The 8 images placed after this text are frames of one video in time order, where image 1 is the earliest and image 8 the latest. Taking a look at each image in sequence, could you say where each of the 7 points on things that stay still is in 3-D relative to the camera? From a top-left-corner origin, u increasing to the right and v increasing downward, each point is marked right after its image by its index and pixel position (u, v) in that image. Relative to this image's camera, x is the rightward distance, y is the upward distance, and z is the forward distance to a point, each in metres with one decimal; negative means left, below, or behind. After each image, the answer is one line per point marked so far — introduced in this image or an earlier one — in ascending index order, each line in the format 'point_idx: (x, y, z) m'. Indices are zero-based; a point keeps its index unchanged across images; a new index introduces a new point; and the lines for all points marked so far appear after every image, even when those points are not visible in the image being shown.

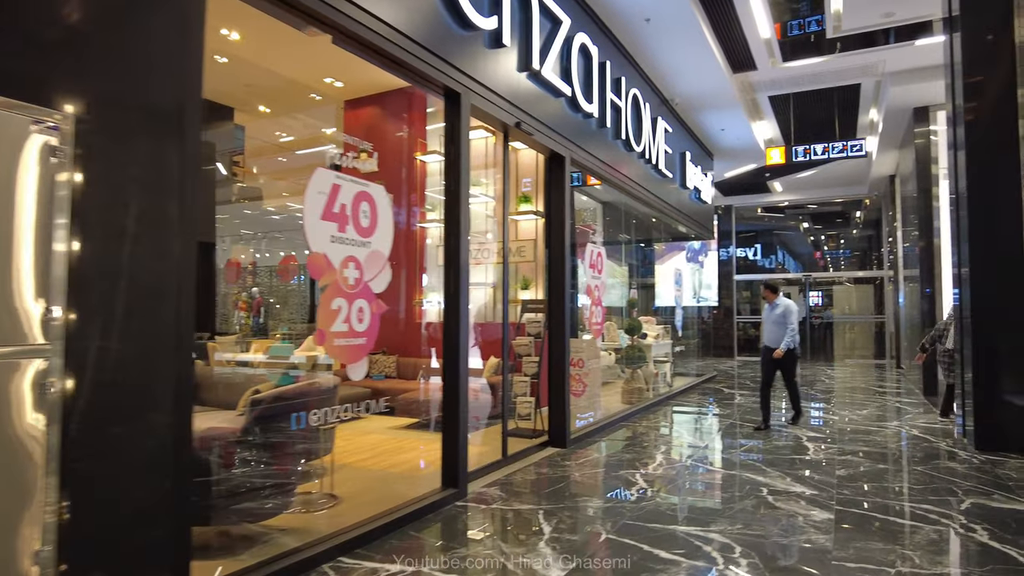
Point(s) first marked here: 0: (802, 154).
0: (+3.3, +1.5, +7.3) m
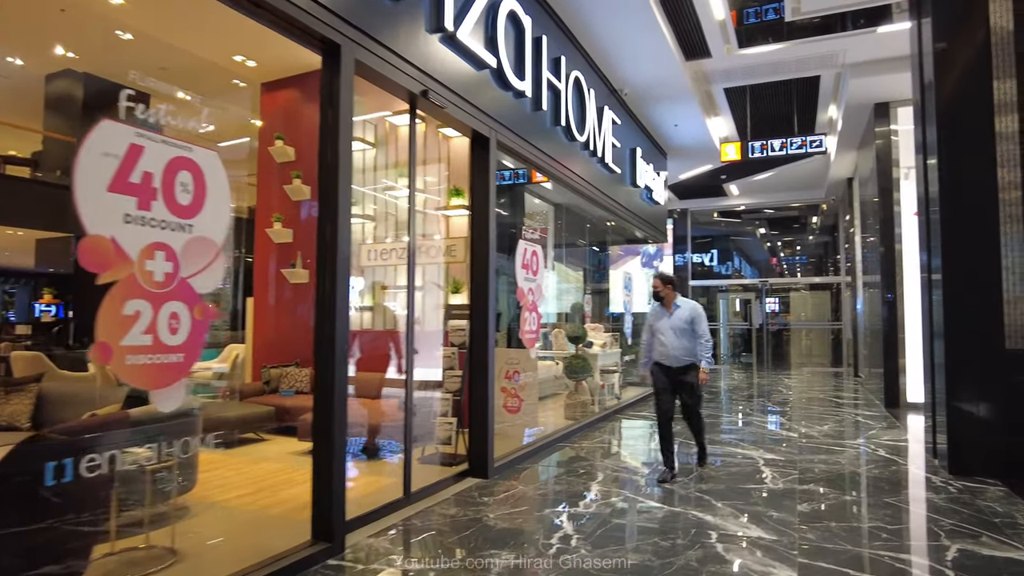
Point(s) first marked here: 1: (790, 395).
0: (+2.6, +1.5, +6.9) m
1: (+3.7, -1.4, +8.6) m
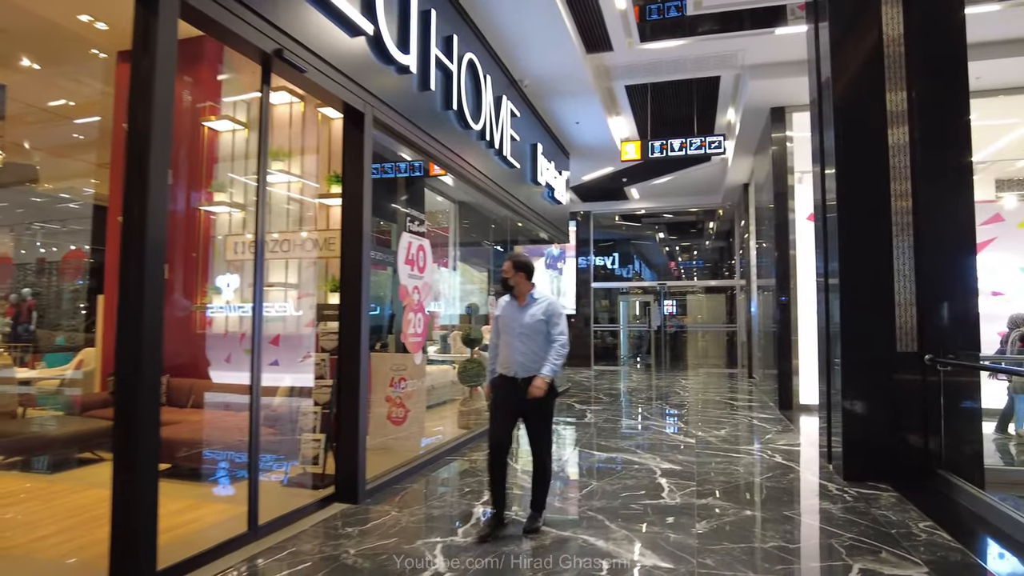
0: (+1.5, +1.5, +6.8) m
1: (+2.3, -1.4, +8.6) m
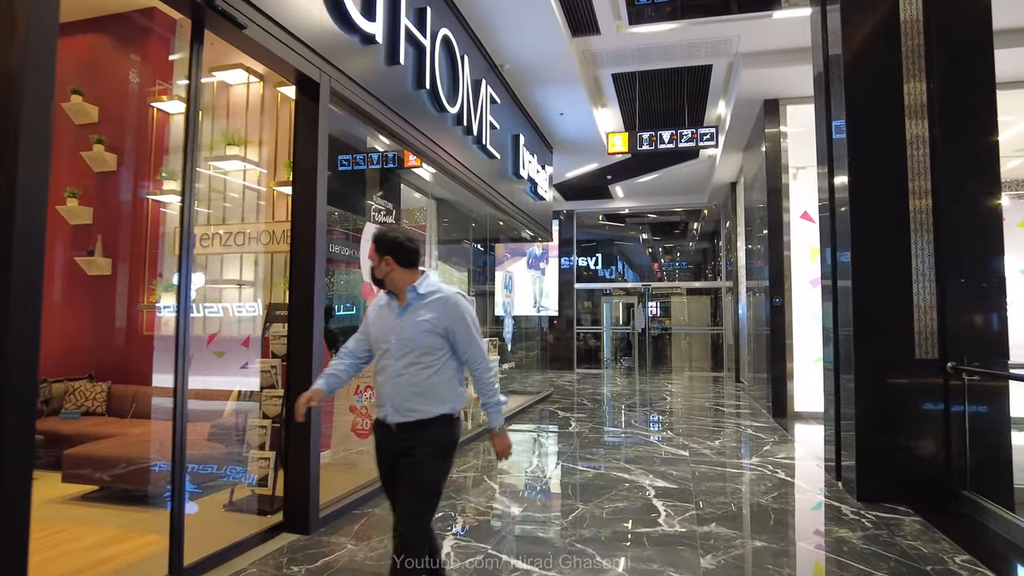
0: (+1.3, +1.4, +6.4) m
1: (+2.1, -1.5, +8.3) m
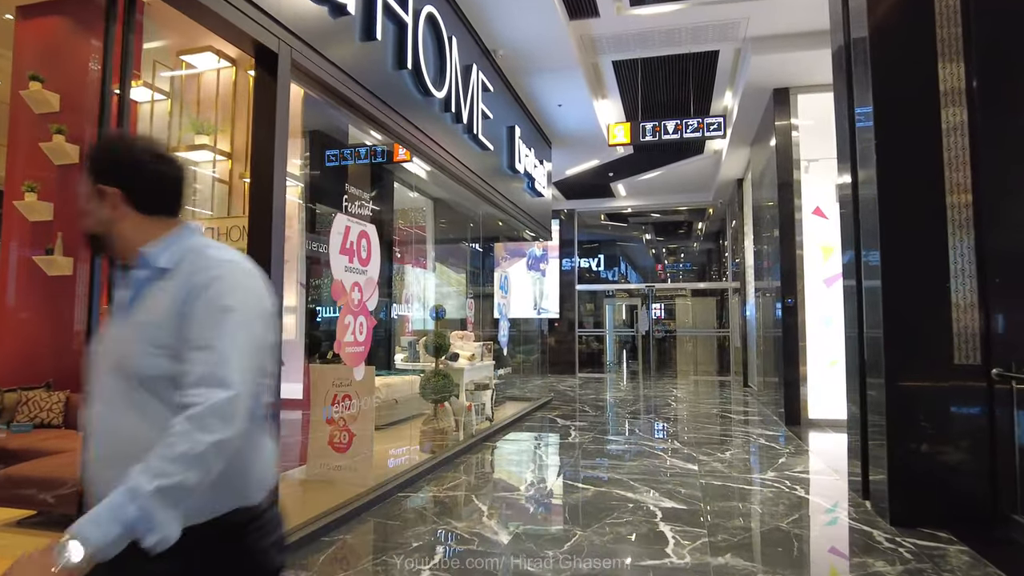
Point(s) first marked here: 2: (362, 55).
0: (+1.3, +1.4, +6.1) m
1: (+2.1, -1.5, +7.9) m
2: (-0.8, +1.2, +3.5) m
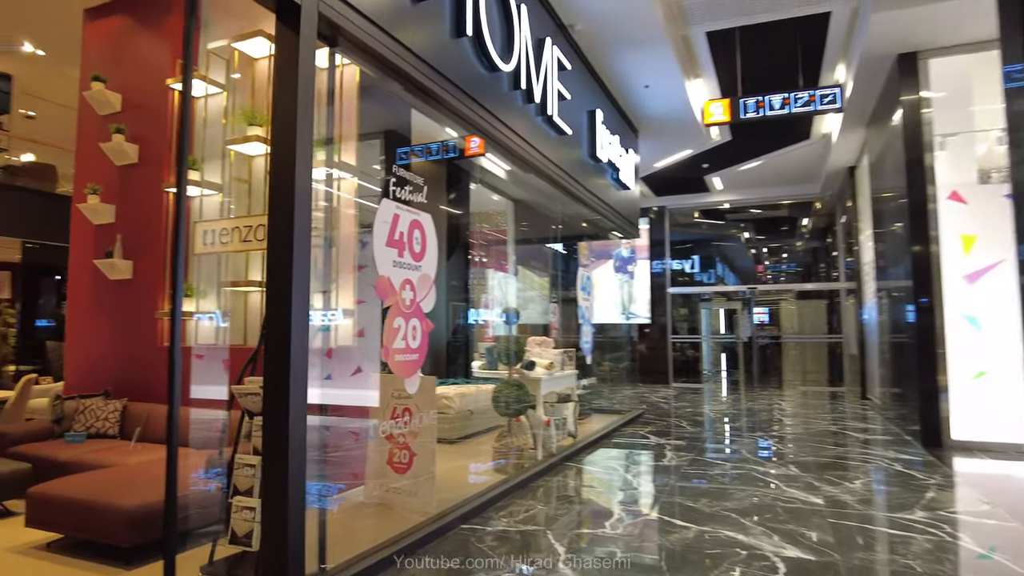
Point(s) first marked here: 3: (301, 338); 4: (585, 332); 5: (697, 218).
0: (+2.0, +1.5, +5.3) m
1: (+3.0, -1.5, +7.0) m
2: (-0.5, +1.3, +3.0) m
3: (-0.7, -0.2, +2.2) m
4: (+0.8, -0.5, +6.9) m
5: (+3.7, +1.4, +12.9) m
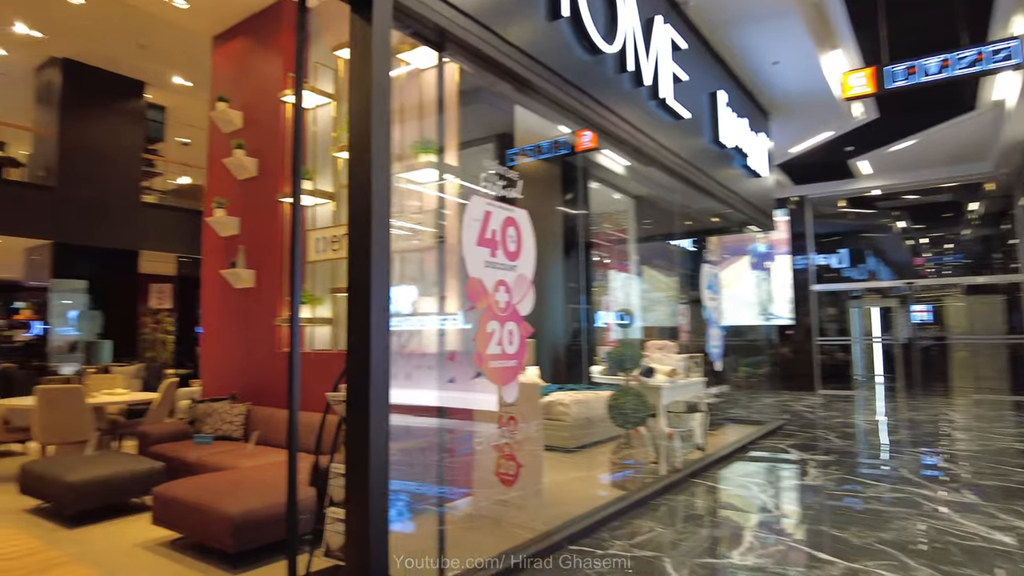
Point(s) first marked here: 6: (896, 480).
0: (+2.8, +1.5, +4.6) m
1: (+4.2, -1.4, +6.0) m
2: (0.0, +1.2, +2.9) m
3: (-0.4, -0.2, +2.0) m
4: (+2.0, -0.5, +6.4) m
5: (+5.9, +1.4, +11.7) m
6: (+2.6, -1.3, +4.4) m
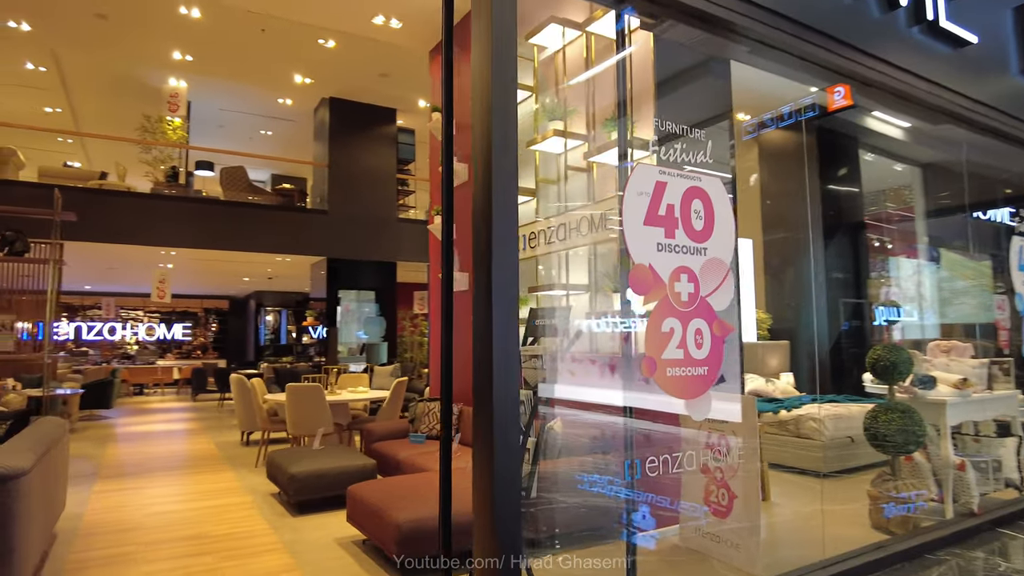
0: (+3.9, +1.6, +2.9) m
1: (+5.8, -1.2, +3.6) m
2: (+0.6, +1.3, +2.3) m
3: (0.0, -0.1, +1.7) m
4: (+3.9, -0.3, +4.8) m
5: (+9.5, +1.7, +8.2) m
6: (+3.7, -1.2, +2.7) m
